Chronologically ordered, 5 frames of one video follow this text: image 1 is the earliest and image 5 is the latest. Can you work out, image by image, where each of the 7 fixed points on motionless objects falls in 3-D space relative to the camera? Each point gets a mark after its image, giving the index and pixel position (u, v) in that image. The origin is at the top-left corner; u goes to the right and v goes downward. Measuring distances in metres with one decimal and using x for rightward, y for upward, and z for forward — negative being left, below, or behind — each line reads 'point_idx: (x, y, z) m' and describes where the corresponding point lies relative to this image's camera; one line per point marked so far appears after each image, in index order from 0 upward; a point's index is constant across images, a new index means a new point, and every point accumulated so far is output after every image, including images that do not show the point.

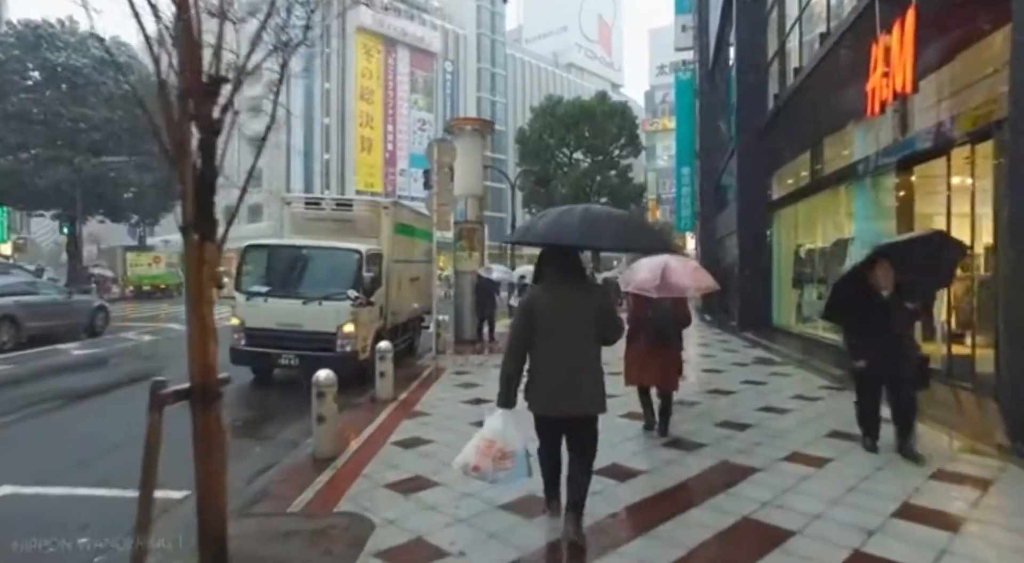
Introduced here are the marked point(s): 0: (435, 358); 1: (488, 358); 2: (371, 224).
0: (-1.5, -1.5, +11.6) m
1: (-0.5, -1.5, +11.8) m
2: (-2.4, +1.0, +10.2) m
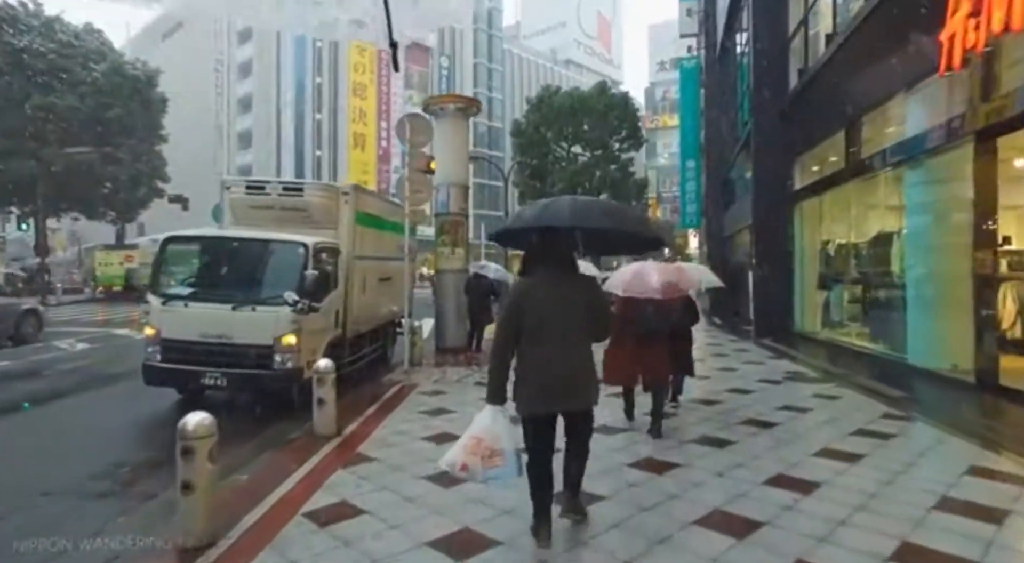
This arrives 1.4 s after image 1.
0: (-1.8, -1.5, +9.9) m
1: (-0.7, -1.5, +10.1) m
2: (-2.7, +1.0, +8.5) m
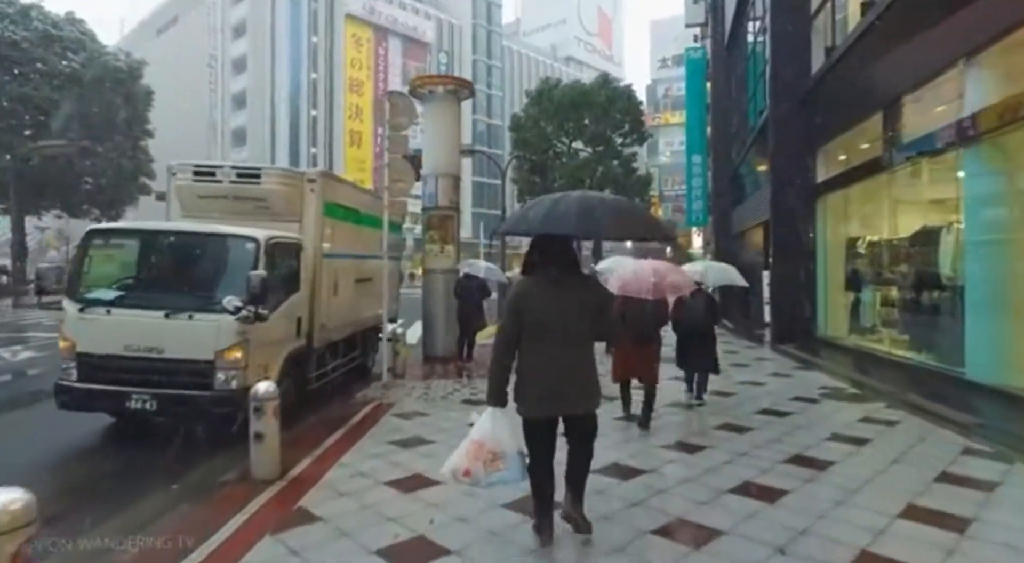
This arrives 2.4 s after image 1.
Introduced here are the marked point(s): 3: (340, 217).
0: (-1.8, -1.5, +8.7) m
1: (-0.8, -1.6, +8.9) m
2: (-2.7, +1.0, +7.3) m
3: (-2.4, +0.9, +8.3) m
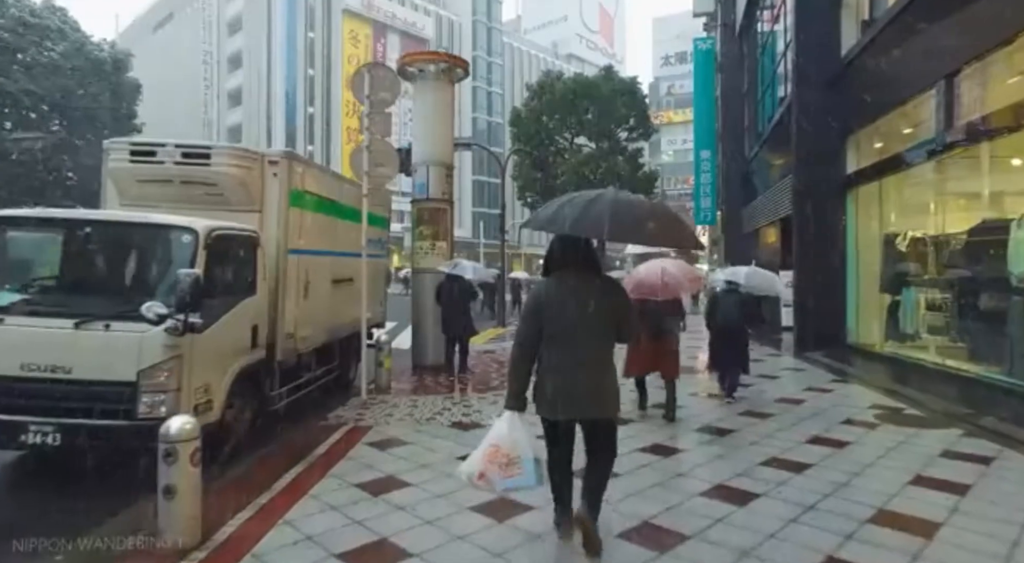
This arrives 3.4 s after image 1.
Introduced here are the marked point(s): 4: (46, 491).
0: (-1.9, -1.5, +7.6) m
1: (-0.8, -1.6, +7.7) m
2: (-2.8, +1.0, +6.2) m
3: (-2.4, +0.9, +7.1) m
4: (-3.6, -1.6, +4.8) m
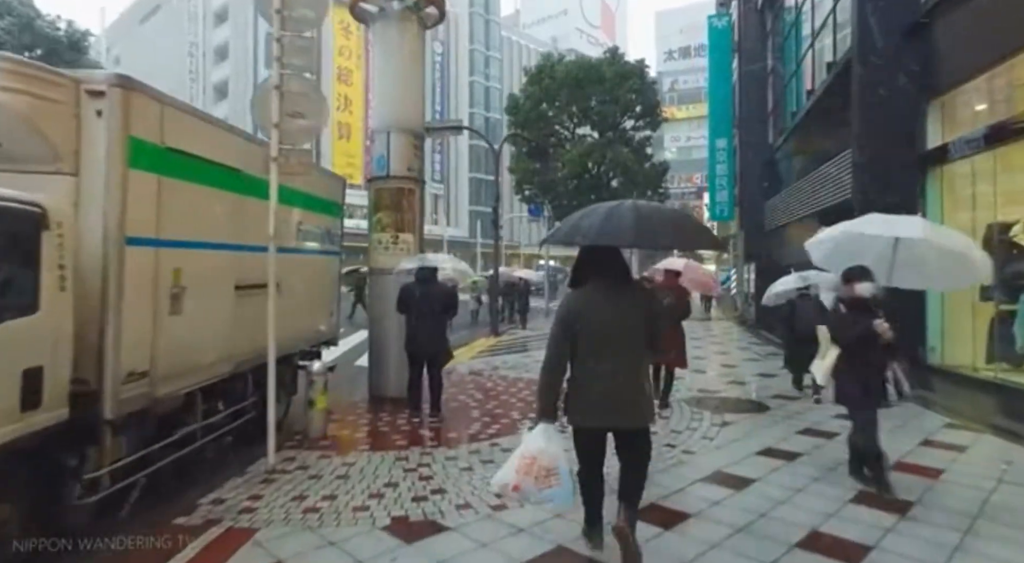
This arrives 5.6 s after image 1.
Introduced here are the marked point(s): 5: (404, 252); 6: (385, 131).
0: (-2.0, -1.6, +5.0) m
1: (-1.0, -1.6, +5.2) m
2: (-2.9, +0.9, +3.6) m
3: (-2.5, +0.8, +4.6) m
4: (-3.8, -1.7, +2.2) m
5: (-1.4, +0.4, +7.9) m
6: (-1.7, +2.0, +7.9) m
